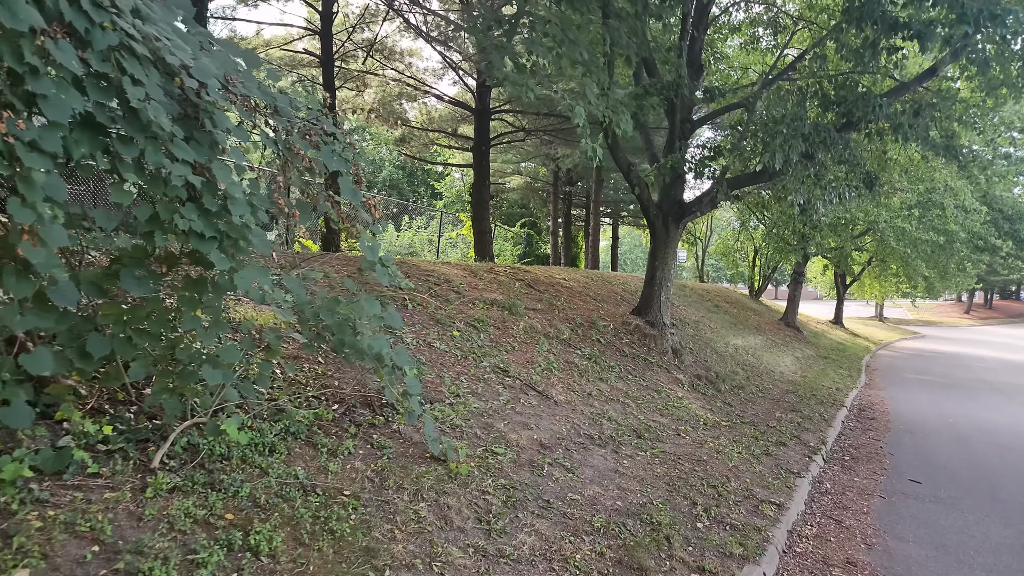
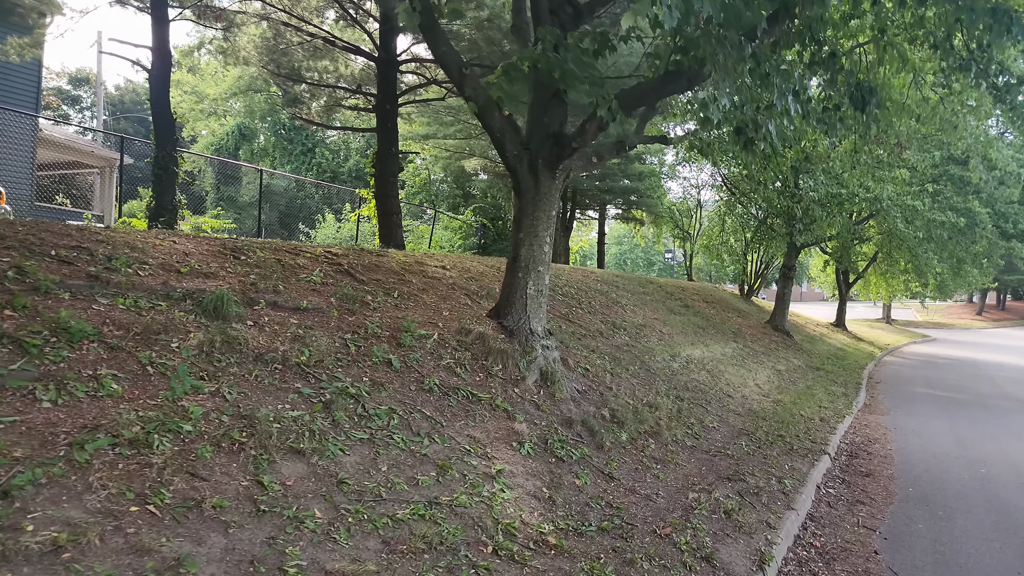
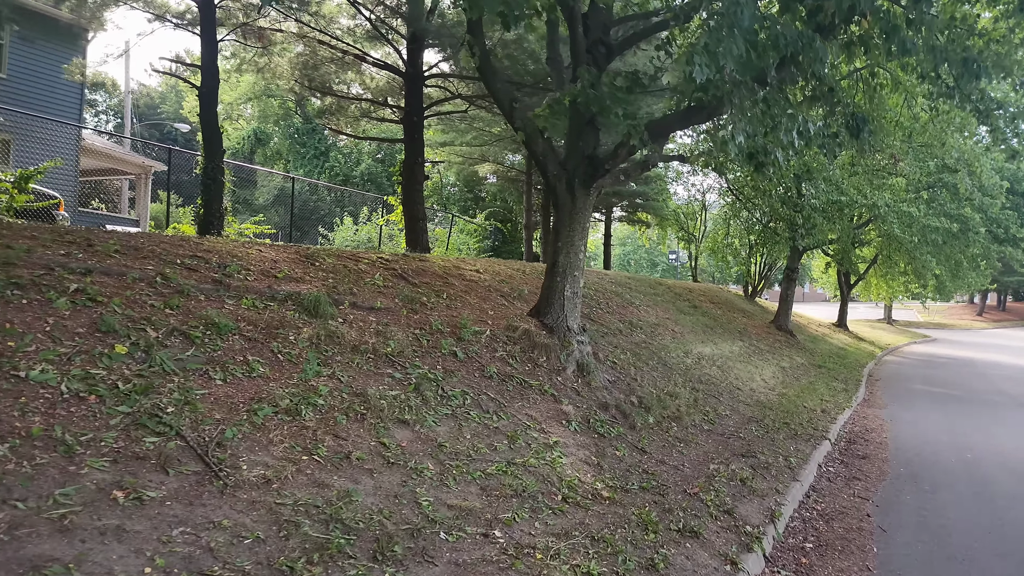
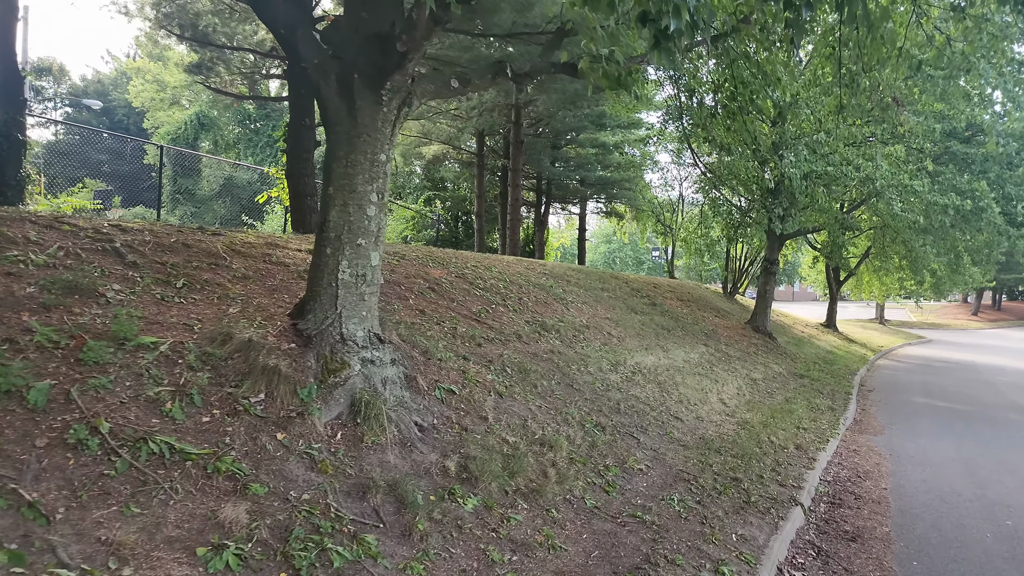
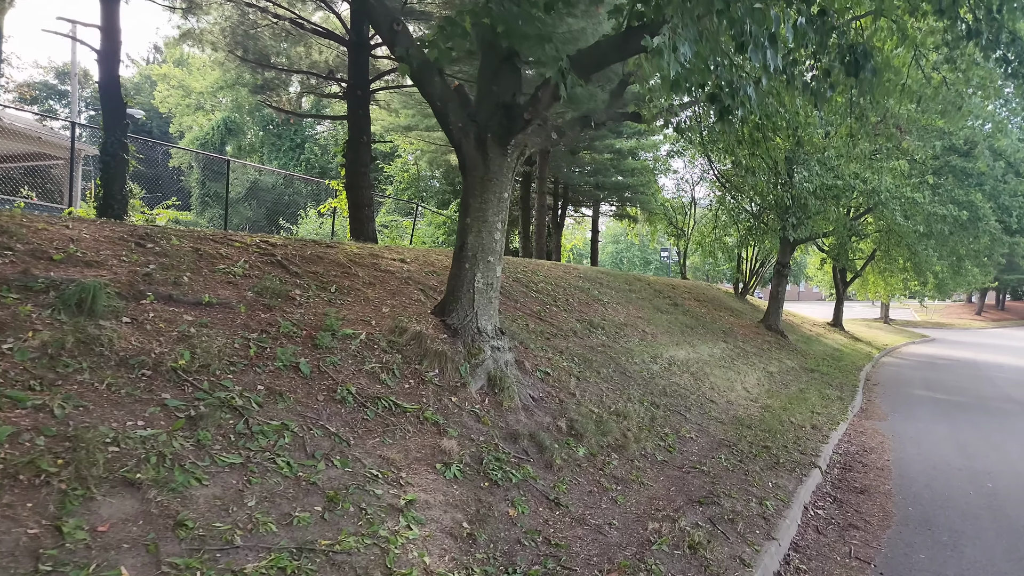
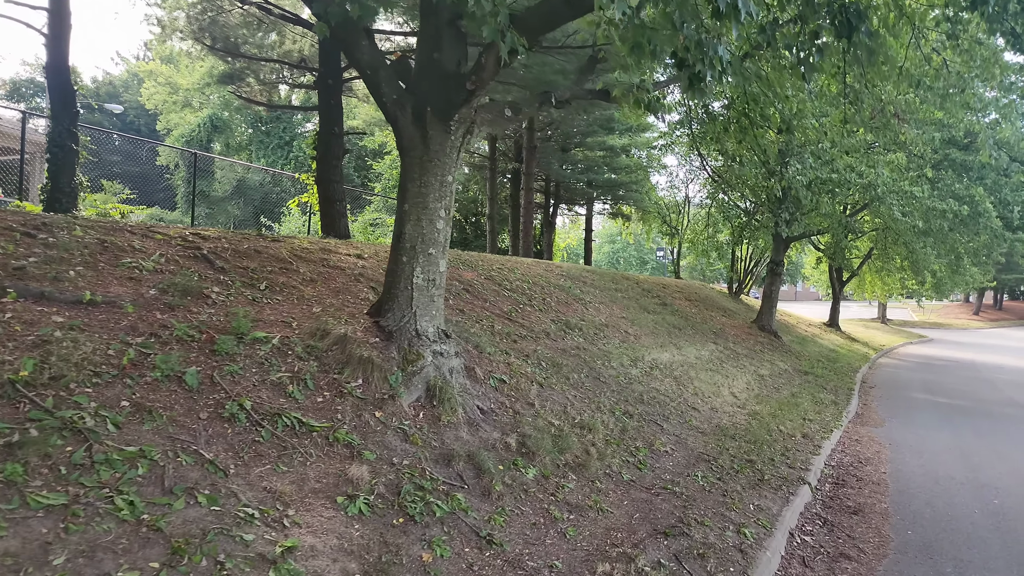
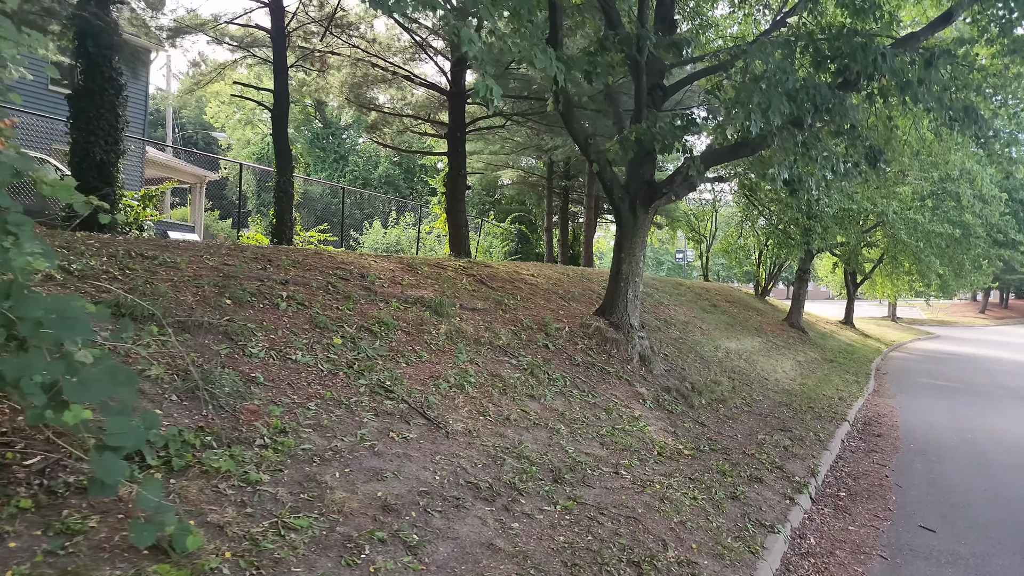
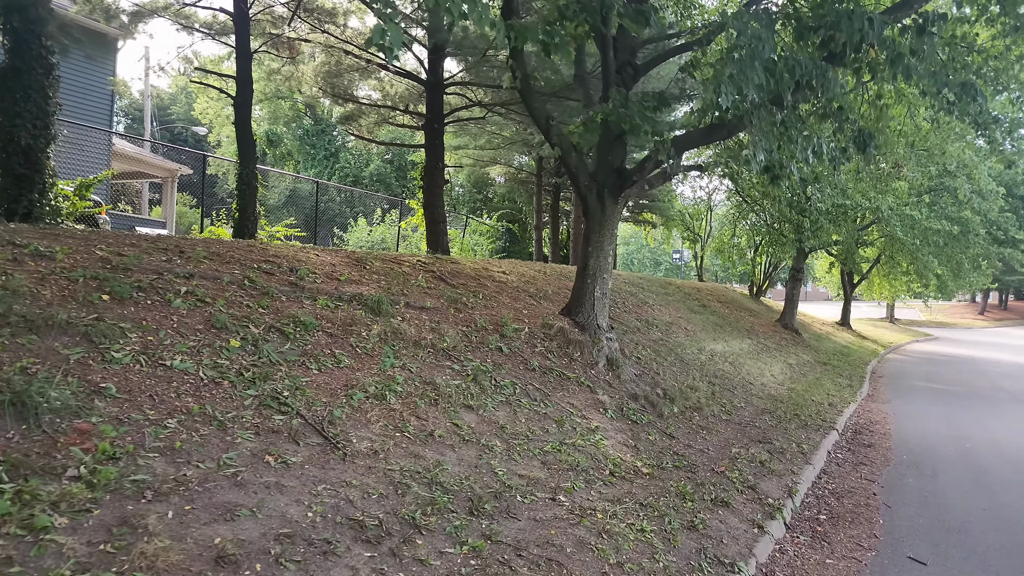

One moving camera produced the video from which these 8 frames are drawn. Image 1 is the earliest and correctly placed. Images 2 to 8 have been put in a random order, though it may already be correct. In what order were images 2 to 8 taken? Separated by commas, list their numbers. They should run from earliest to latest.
7, 8, 3, 2, 5, 6, 4
